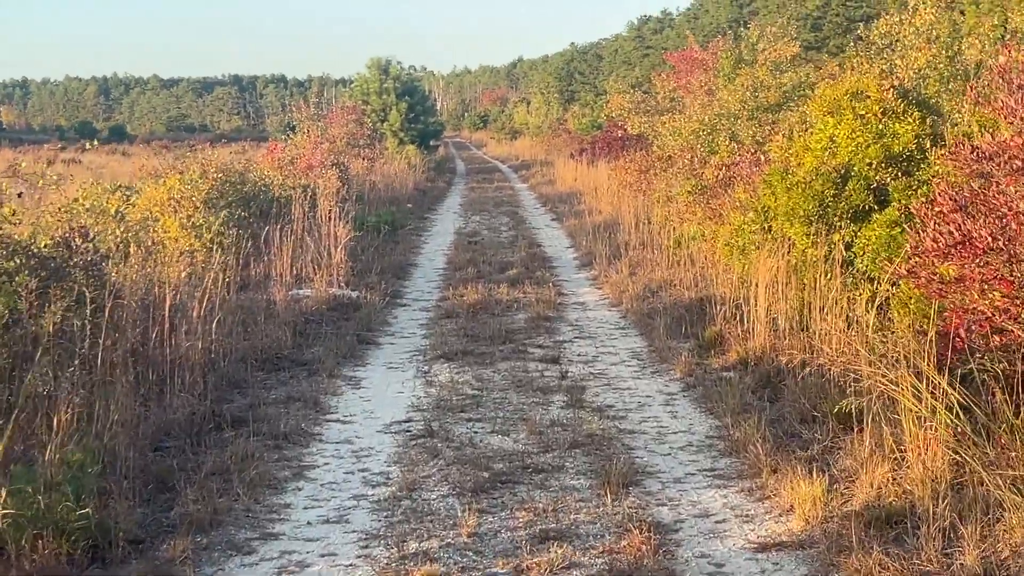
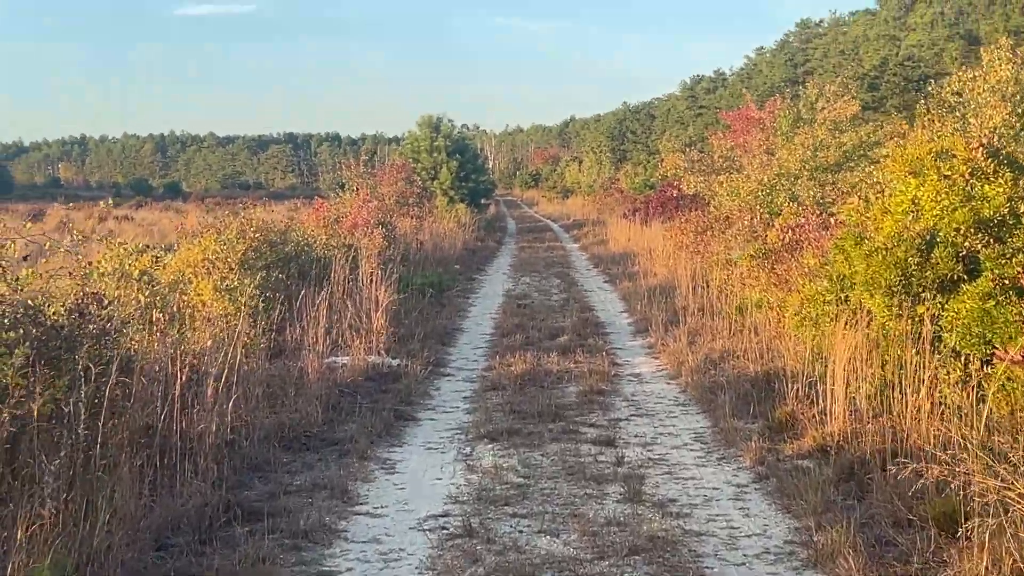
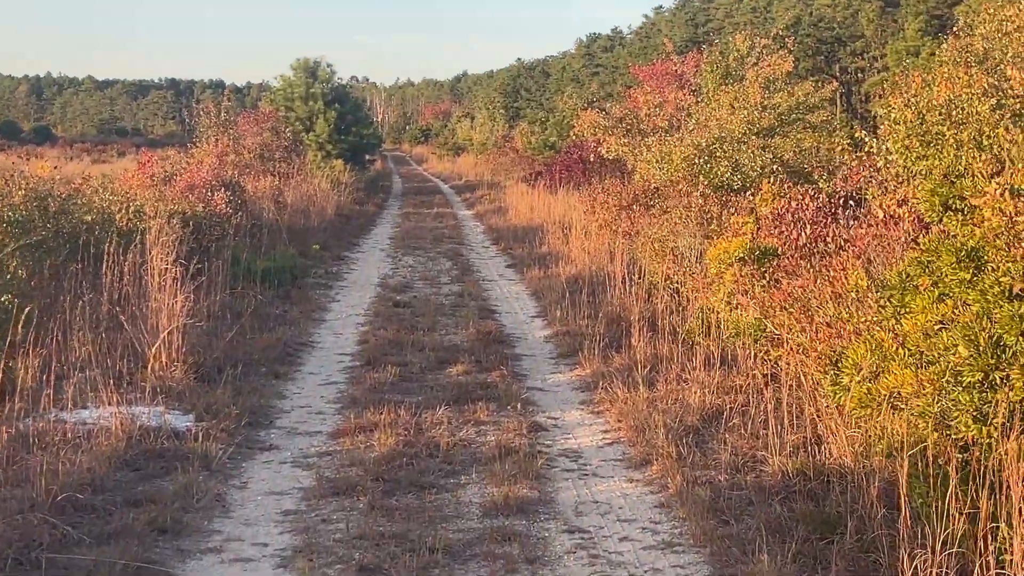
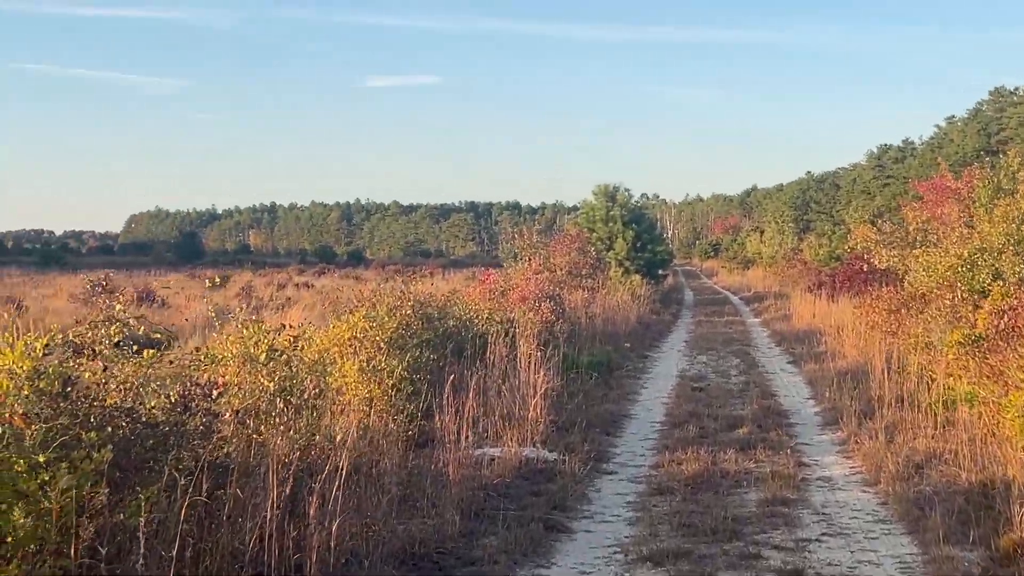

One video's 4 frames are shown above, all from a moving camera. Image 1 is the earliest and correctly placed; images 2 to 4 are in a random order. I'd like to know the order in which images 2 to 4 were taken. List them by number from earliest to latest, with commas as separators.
2, 4, 3
